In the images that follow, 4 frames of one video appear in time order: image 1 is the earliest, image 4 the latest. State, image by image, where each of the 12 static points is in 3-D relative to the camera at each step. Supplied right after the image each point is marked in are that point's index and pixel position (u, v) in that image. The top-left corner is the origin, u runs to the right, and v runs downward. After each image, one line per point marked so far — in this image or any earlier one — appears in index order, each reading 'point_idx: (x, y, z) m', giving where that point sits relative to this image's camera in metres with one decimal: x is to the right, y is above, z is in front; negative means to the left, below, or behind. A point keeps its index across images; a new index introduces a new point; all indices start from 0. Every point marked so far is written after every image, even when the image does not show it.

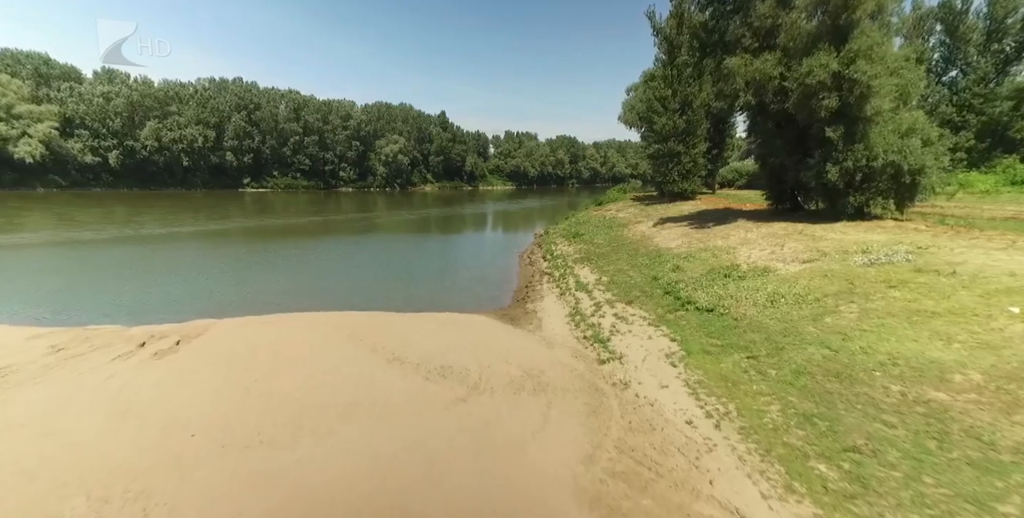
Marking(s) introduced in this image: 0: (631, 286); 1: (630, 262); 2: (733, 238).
0: (+4.4, -1.0, +16.6) m
1: (+5.3, -0.2, +20.0) m
2: (+9.2, +0.8, +18.6) m
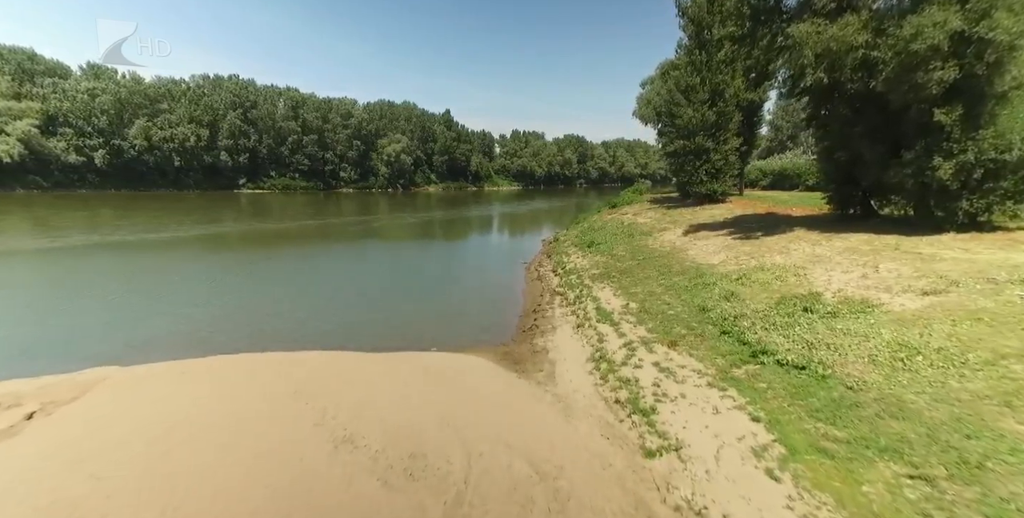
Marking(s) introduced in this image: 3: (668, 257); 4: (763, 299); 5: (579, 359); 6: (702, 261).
0: (+4.5, -1.7, +12.8) m
1: (+5.4, -0.9, +16.1) m
2: (+9.3, +0.2, +14.8) m
3: (+6.8, 0.0, +19.5) m
4: (+6.8, -1.1, +12.1) m
5: (+1.8, -2.7, +12.0) m
6: (+7.4, -0.1, +17.4) m
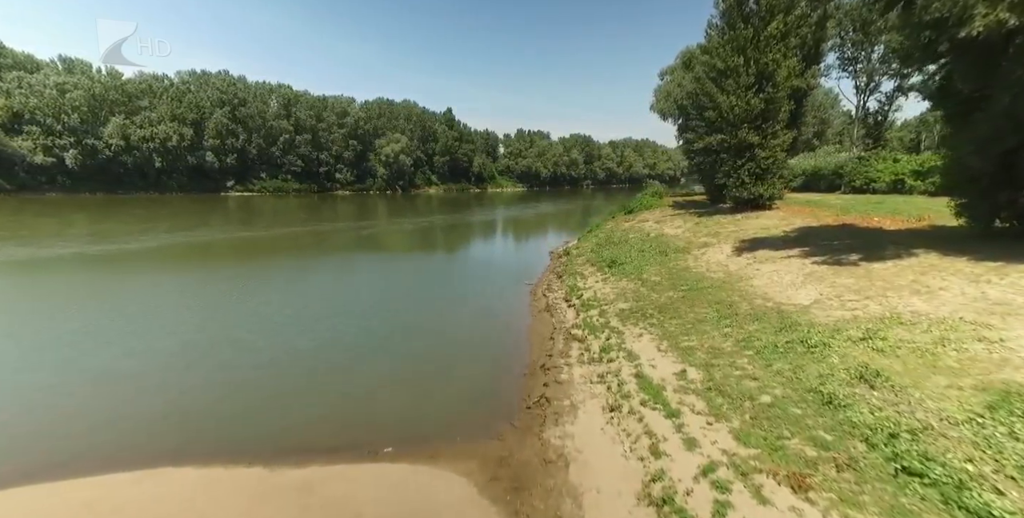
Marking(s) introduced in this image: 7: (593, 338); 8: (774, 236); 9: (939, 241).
0: (+4.5, -2.6, +7.6) m
1: (+5.4, -1.9, +11.0) m
2: (+9.3, -0.8, +9.6) m
3: (+6.8, -1.0, +14.3) m
4: (+6.7, -2.0, +6.9) m
5: (+1.7, -3.6, +6.8) m
6: (+7.4, -1.1, +12.2) m
7: (+2.5, -2.3, +13.6) m
8: (+11.1, +1.0, +19.0) m
9: (+12.4, +0.6, +12.9) m
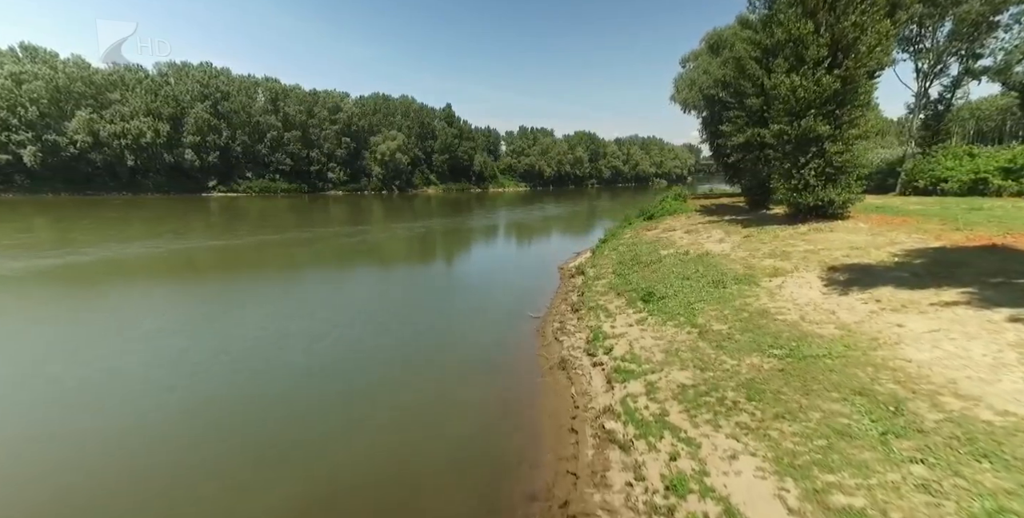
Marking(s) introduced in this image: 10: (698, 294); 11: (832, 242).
0: (+4.4, -3.7, +2.0) m
1: (+5.3, -2.9, +5.3) m
2: (+9.2, -1.8, +3.9) m
3: (+6.8, -2.0, +8.7) m
4: (+6.6, -3.1, +1.3) m
5: (+1.7, -4.7, +1.2) m
6: (+7.3, -2.1, +6.6) m
7: (+2.4, -3.4, +8.0) m
8: (+11.1, -0.1, +13.3) m
9: (+12.4, -0.4, +7.3) m
10: (+6.1, -1.0, +14.7) m
11: (+12.0, +0.8, +16.9) m
